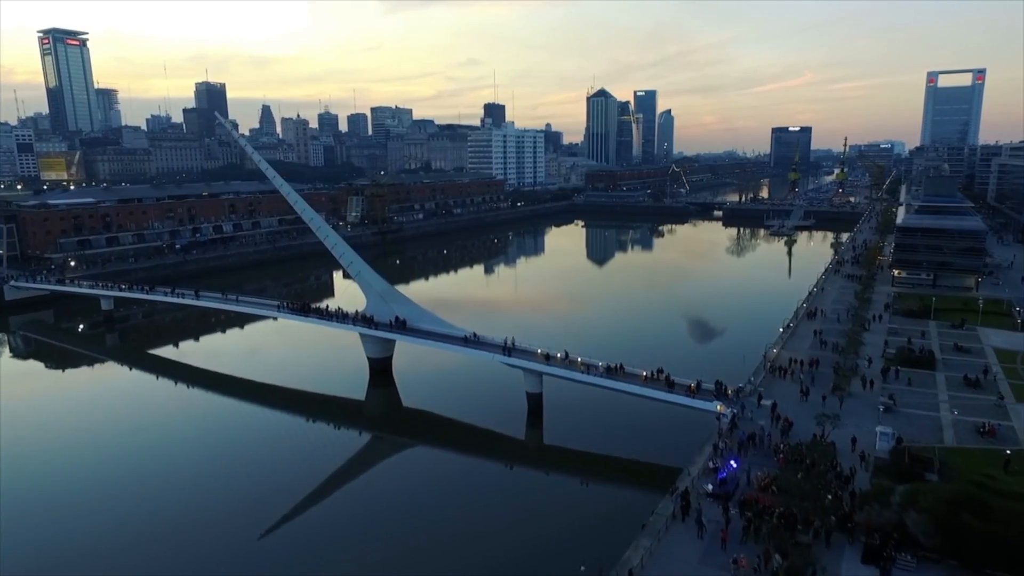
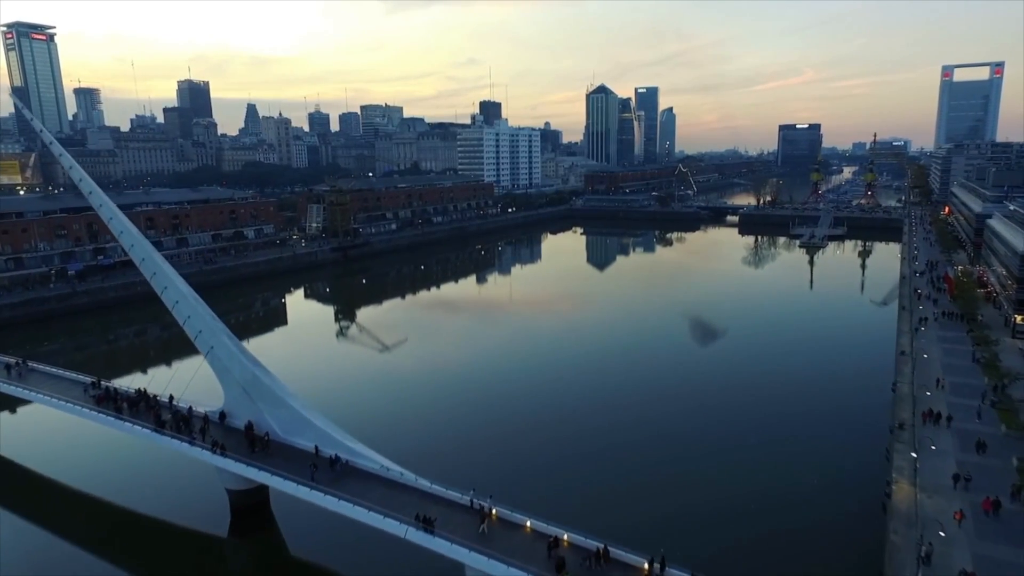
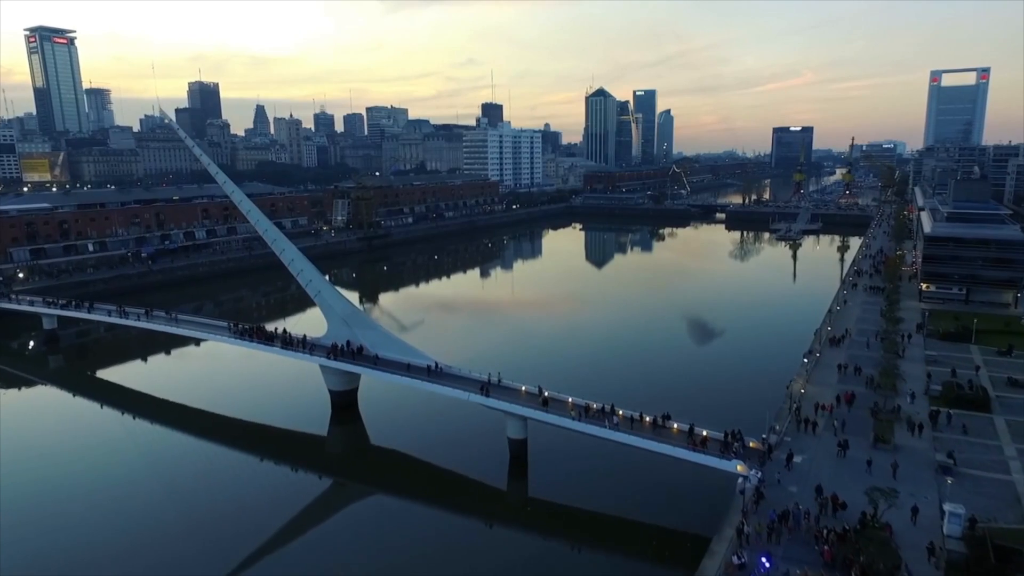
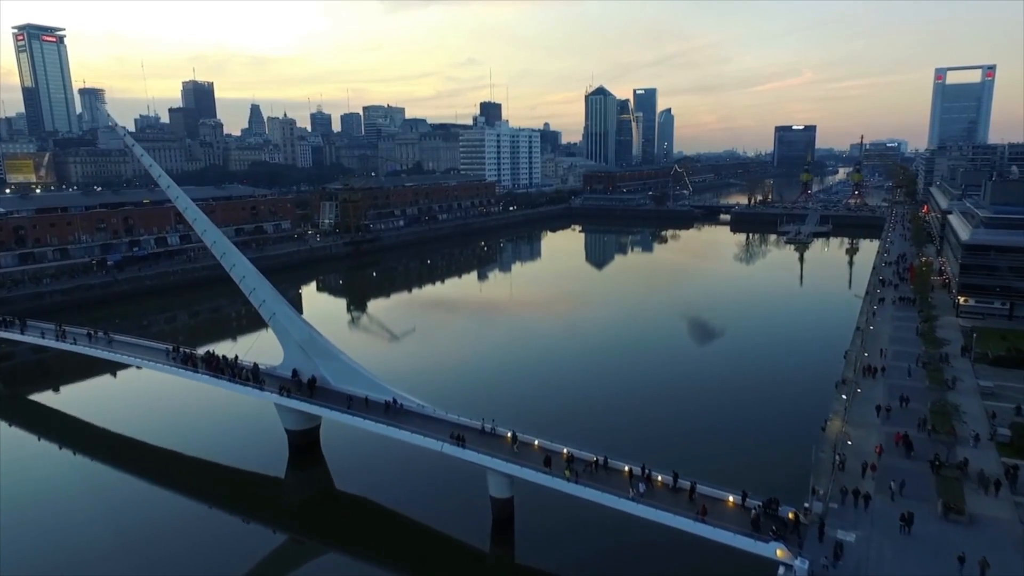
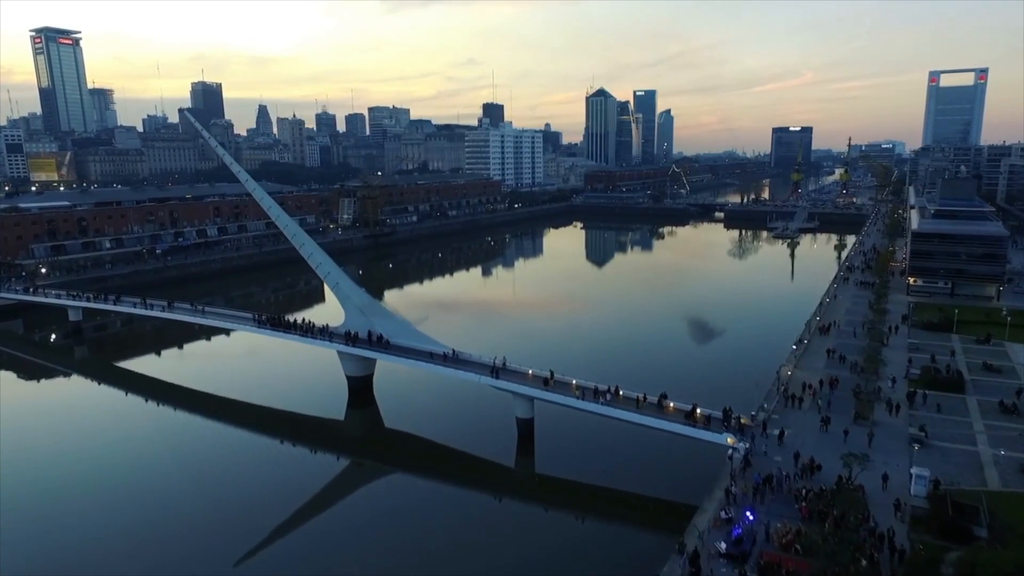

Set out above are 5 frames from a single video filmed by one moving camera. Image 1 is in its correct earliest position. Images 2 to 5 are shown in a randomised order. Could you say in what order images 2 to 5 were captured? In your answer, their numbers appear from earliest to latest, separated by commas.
5, 3, 4, 2
